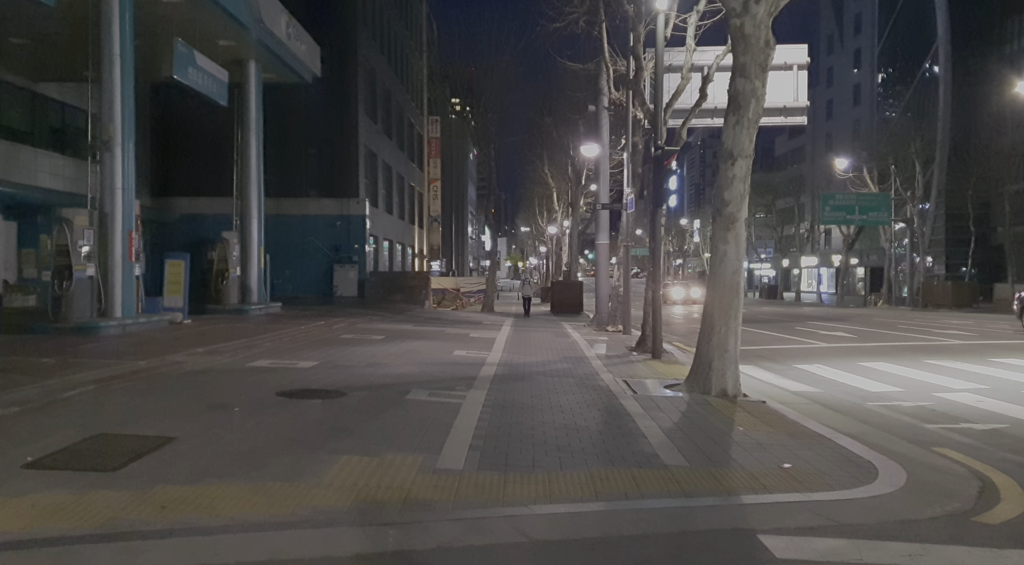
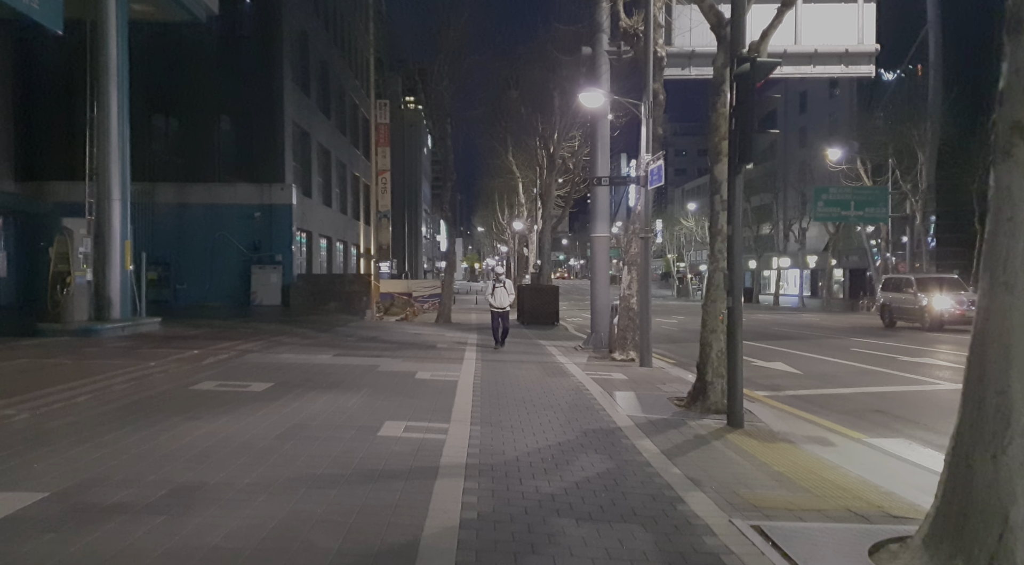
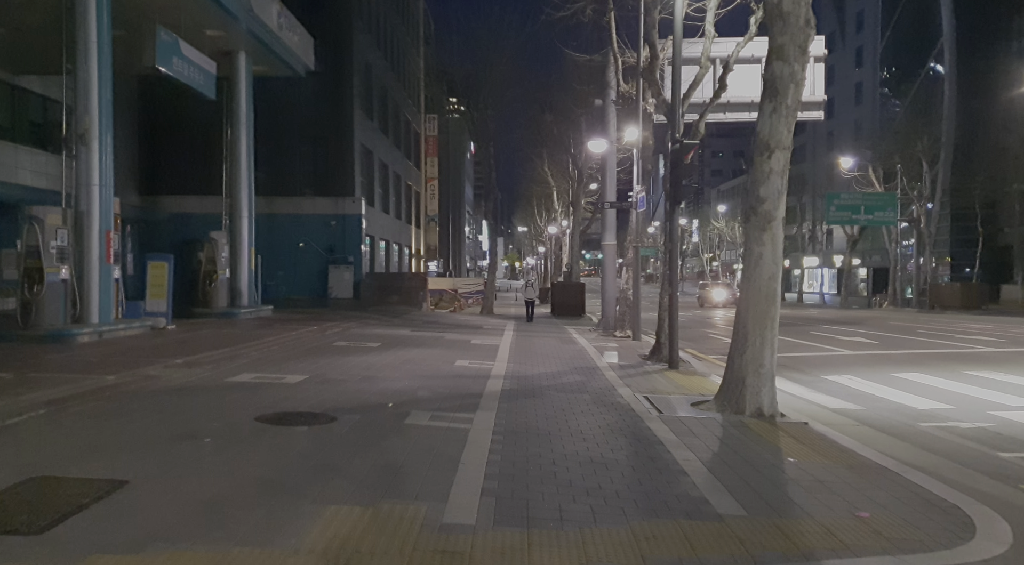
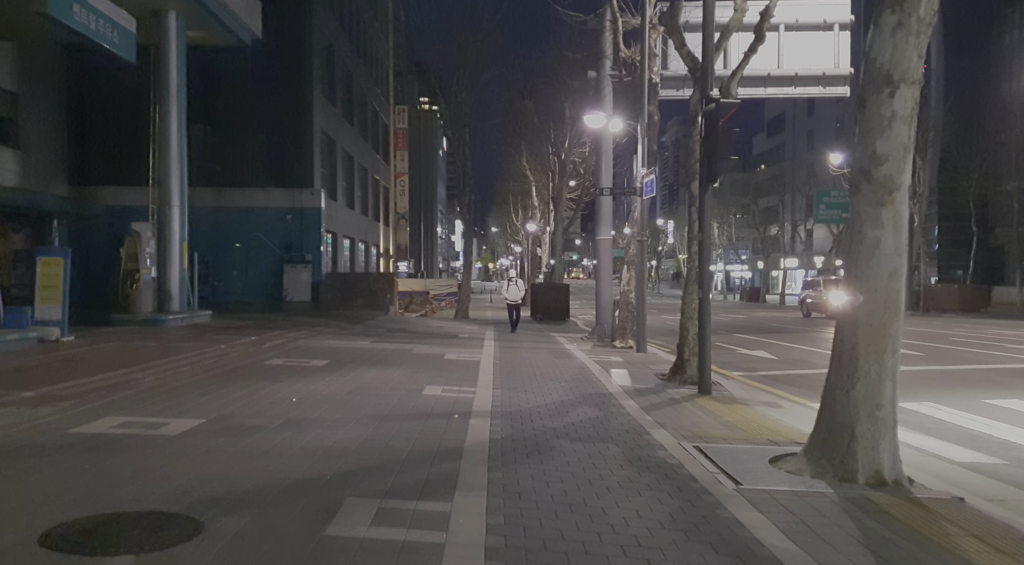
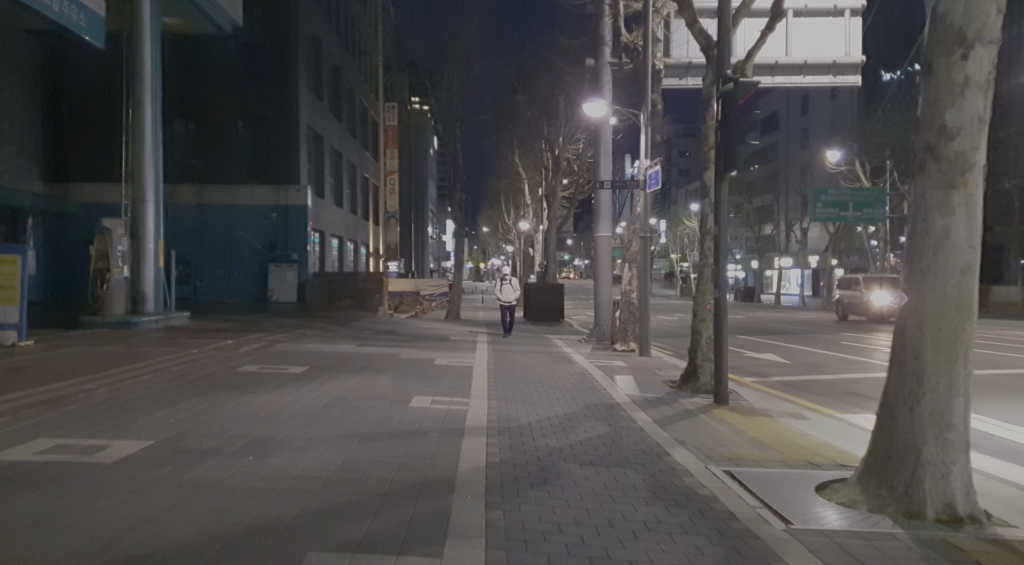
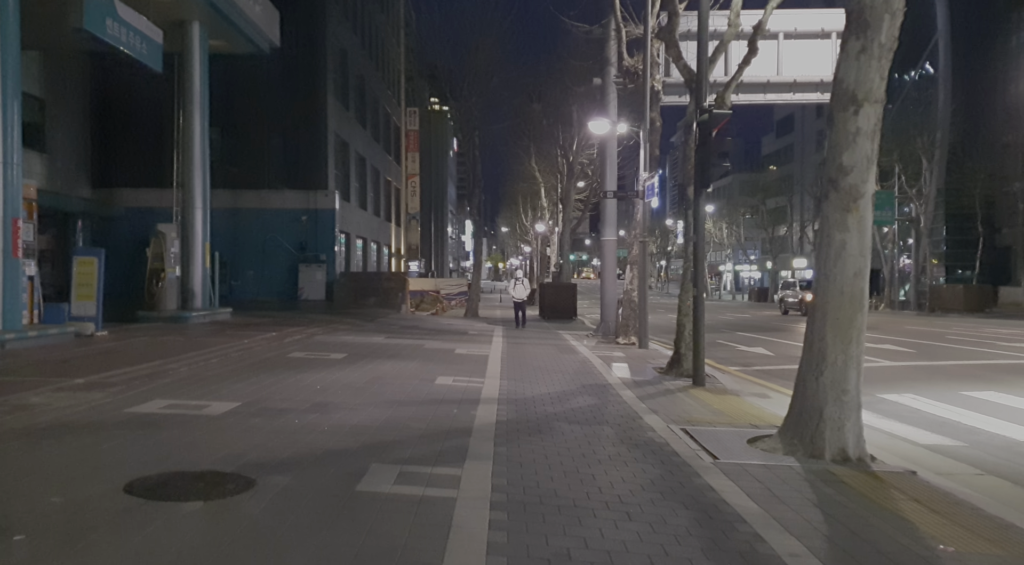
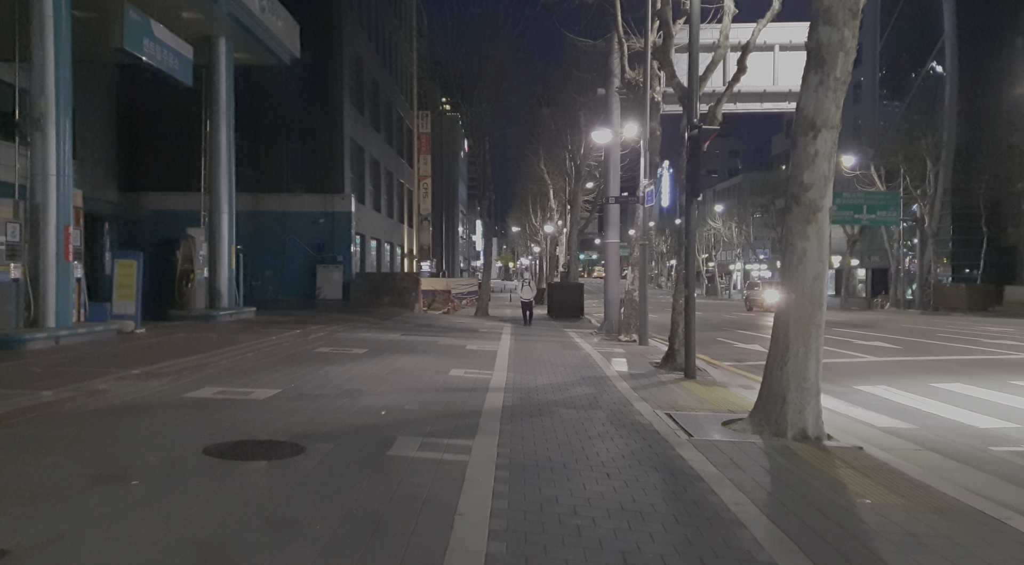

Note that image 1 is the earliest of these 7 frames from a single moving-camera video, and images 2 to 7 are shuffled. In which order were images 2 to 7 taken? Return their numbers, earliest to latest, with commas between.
3, 7, 6, 4, 5, 2
